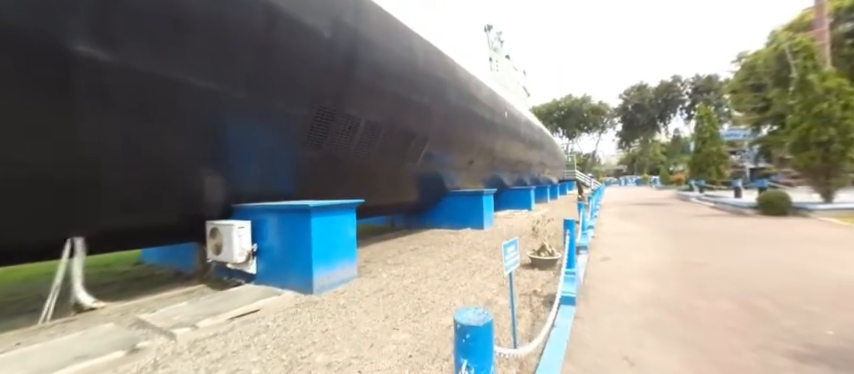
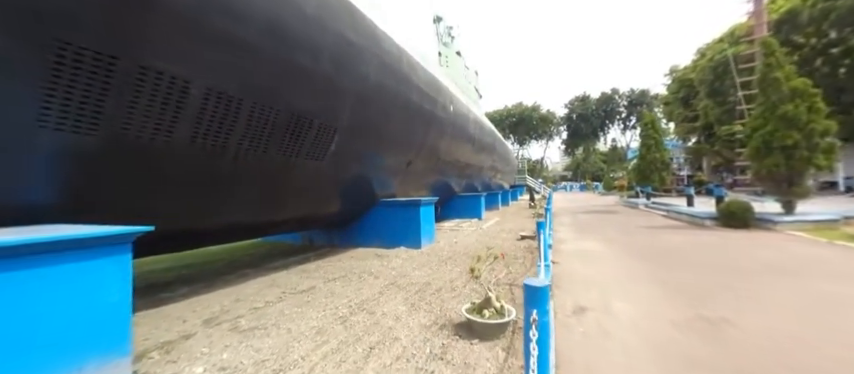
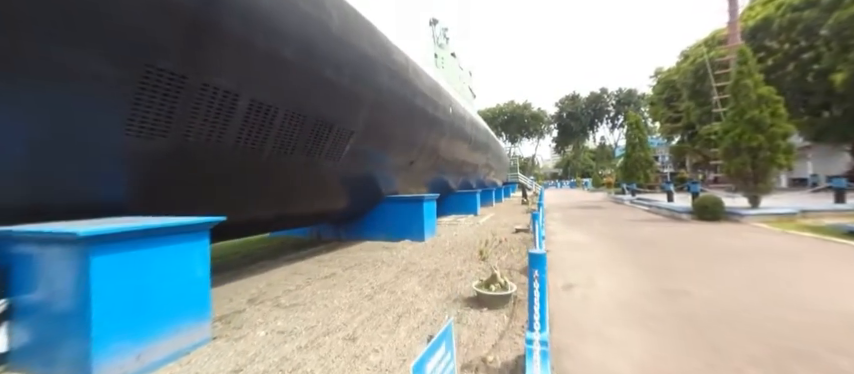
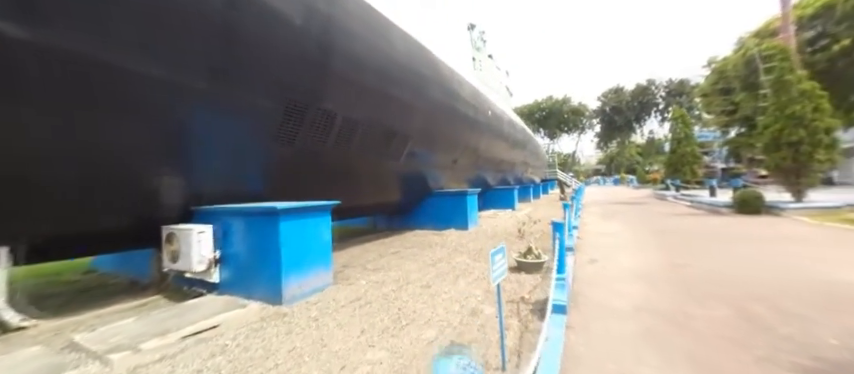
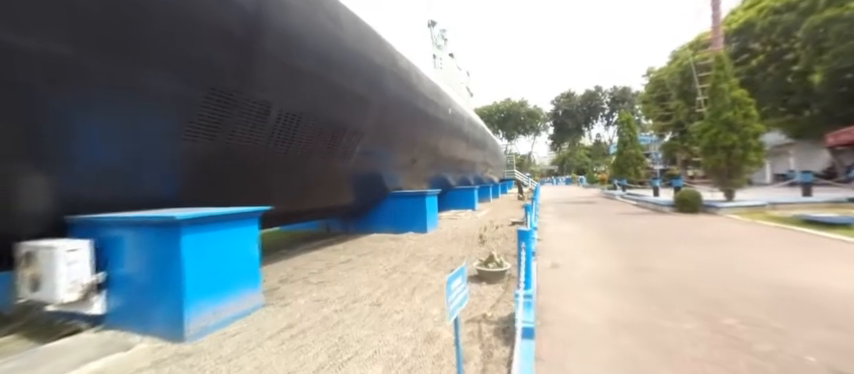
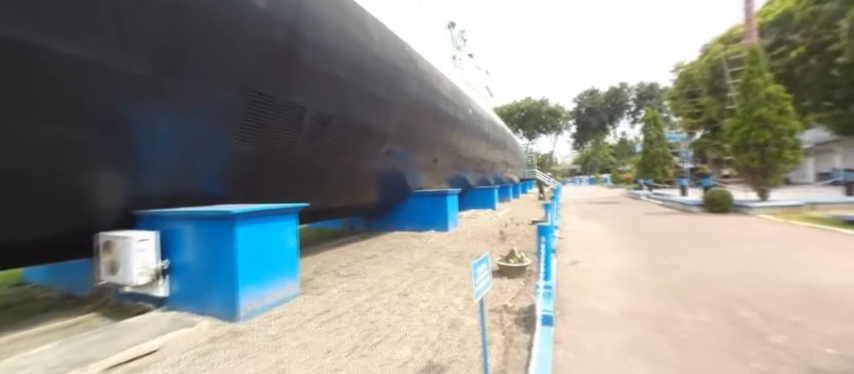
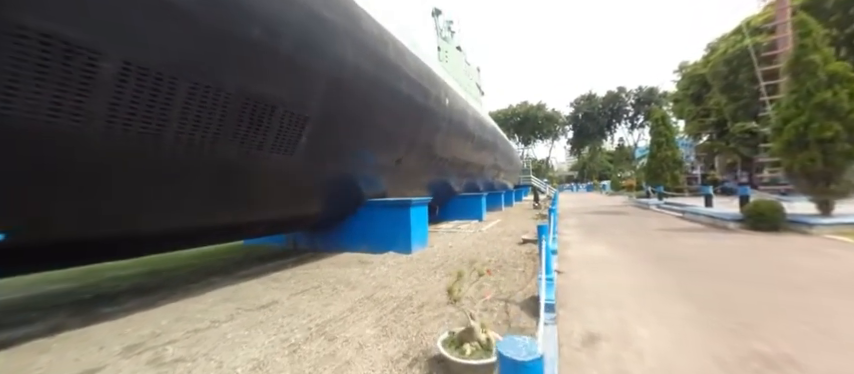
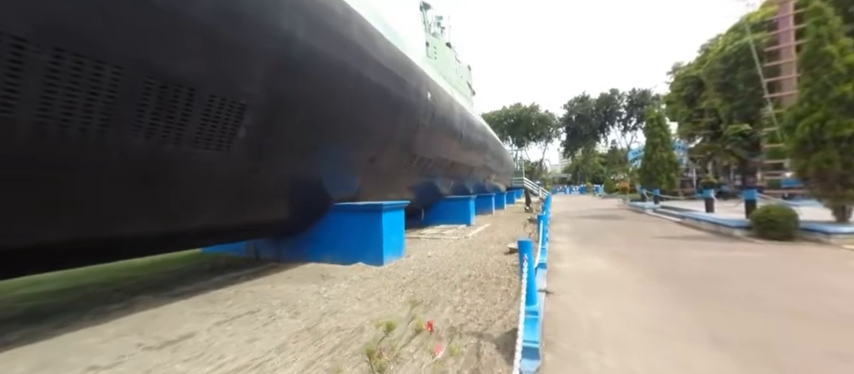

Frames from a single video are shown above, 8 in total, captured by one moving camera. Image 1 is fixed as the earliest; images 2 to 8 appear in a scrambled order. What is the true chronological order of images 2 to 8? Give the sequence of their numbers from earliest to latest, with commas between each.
4, 6, 5, 3, 2, 7, 8
